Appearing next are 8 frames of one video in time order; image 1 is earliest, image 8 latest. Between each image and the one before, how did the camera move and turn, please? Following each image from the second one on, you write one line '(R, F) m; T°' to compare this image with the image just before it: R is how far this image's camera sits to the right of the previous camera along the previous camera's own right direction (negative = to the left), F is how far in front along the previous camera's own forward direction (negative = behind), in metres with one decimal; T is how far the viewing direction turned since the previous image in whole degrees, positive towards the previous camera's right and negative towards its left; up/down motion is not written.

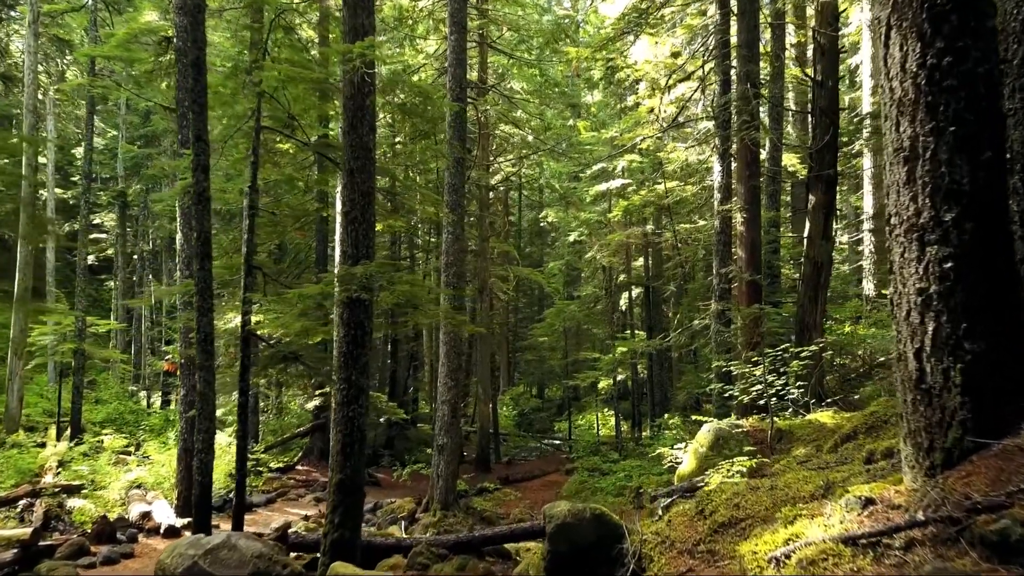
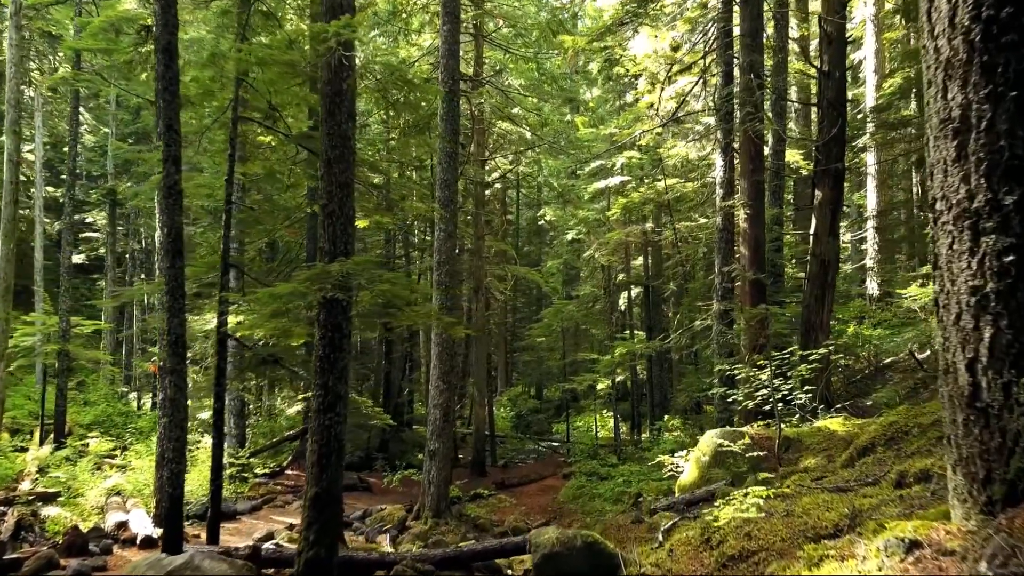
(+0.1, +0.4) m; 0°
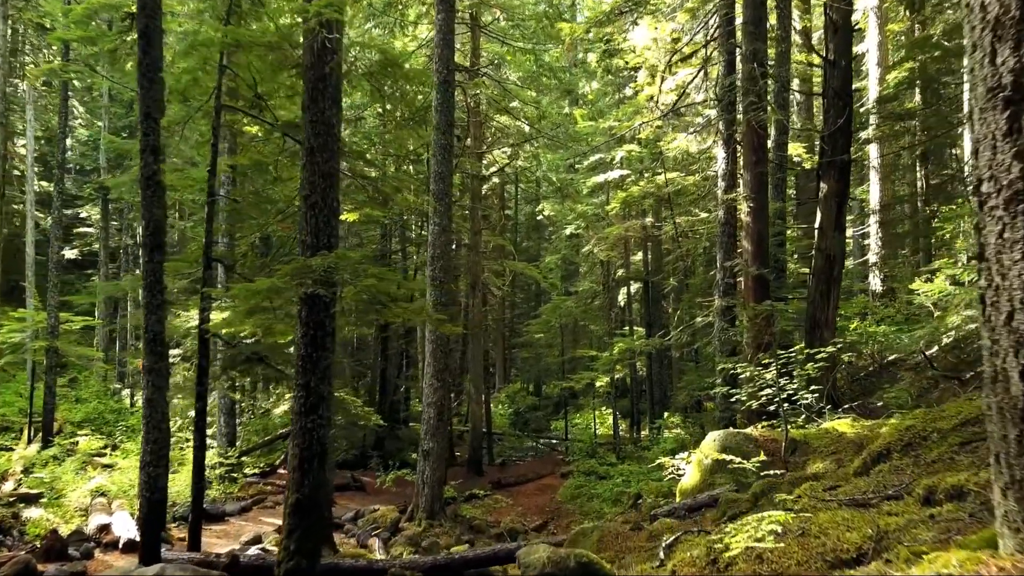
(0.0, +0.3) m; 0°
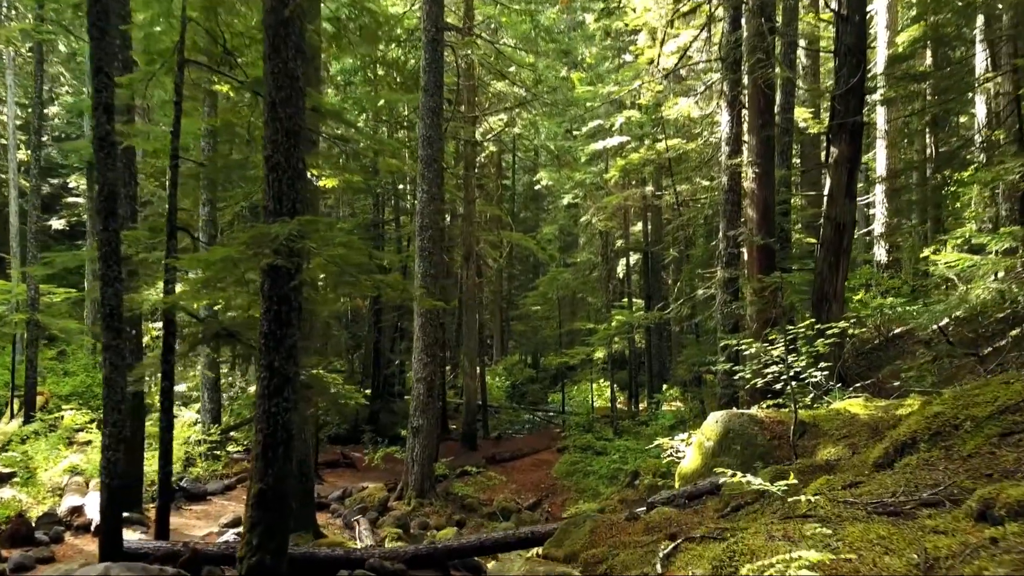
(+0.1, +0.5) m; 0°
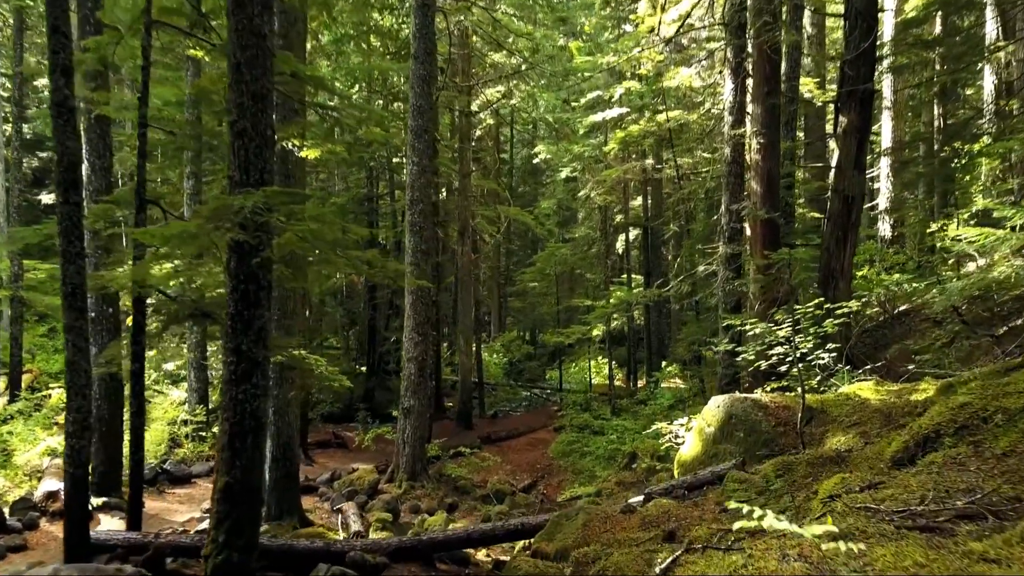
(+0.1, +0.4) m; 0°
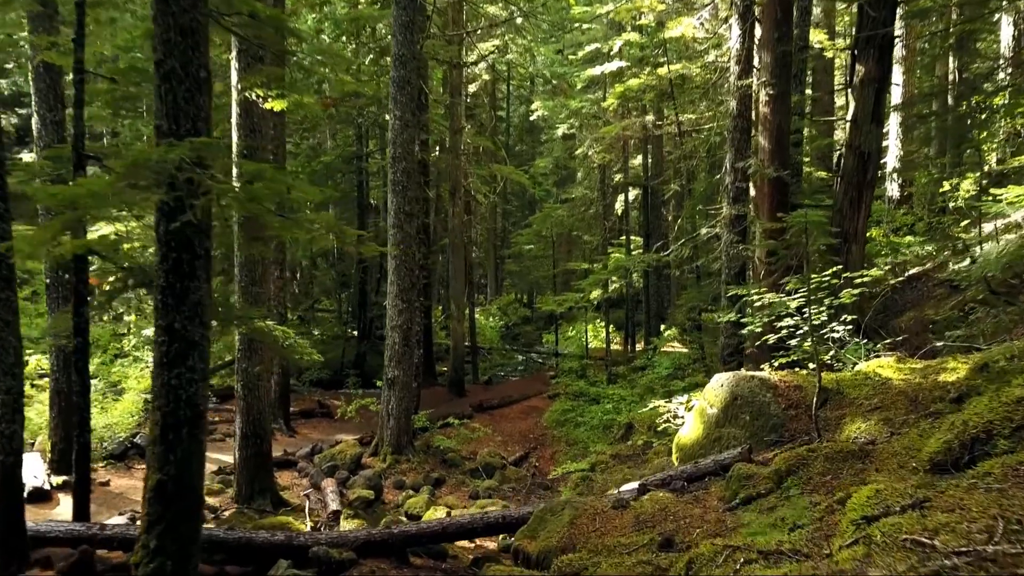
(+0.1, +0.6) m; 0°
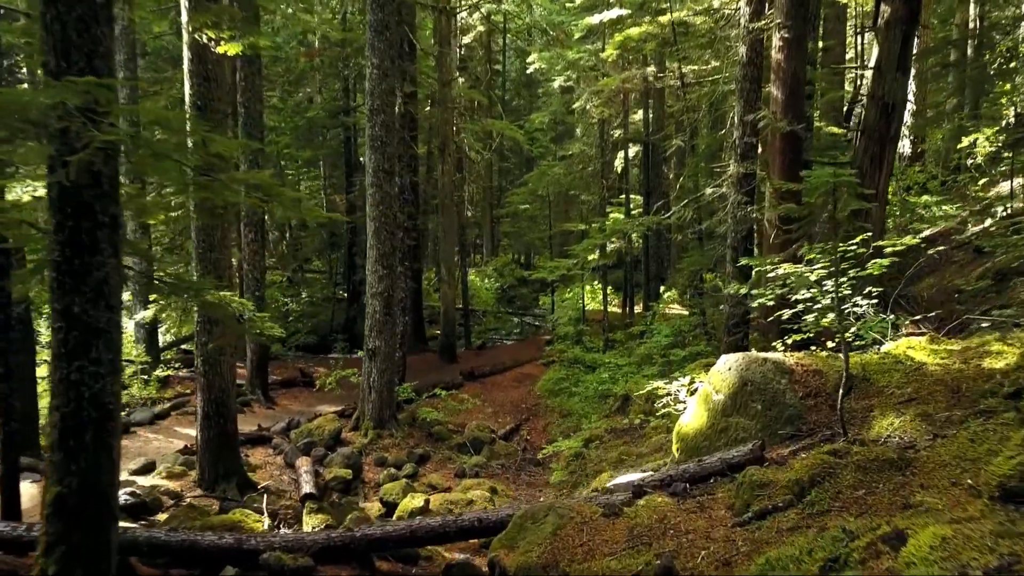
(+0.1, +0.7) m; 0°
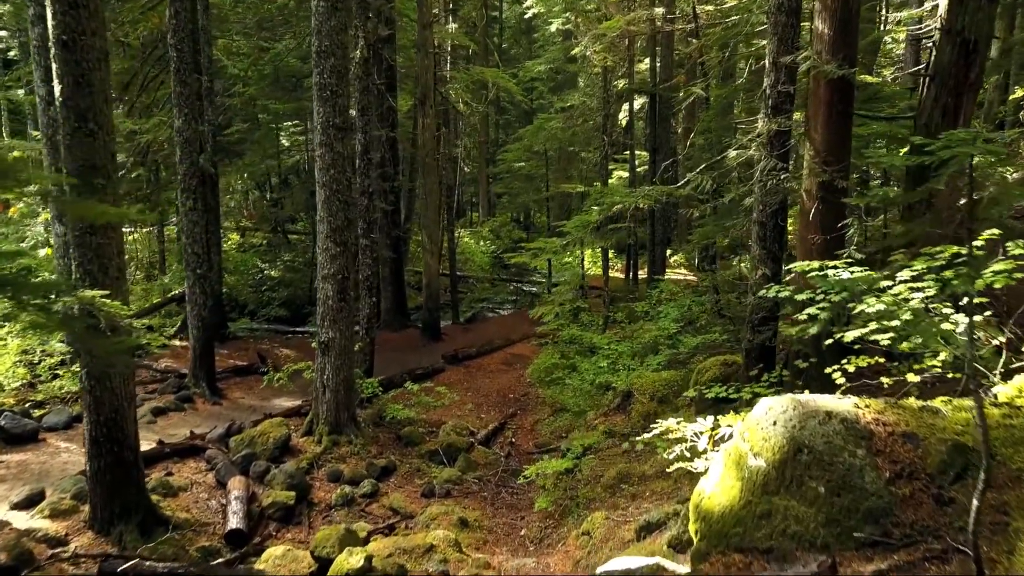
(+0.3, +1.6) m; 0°
